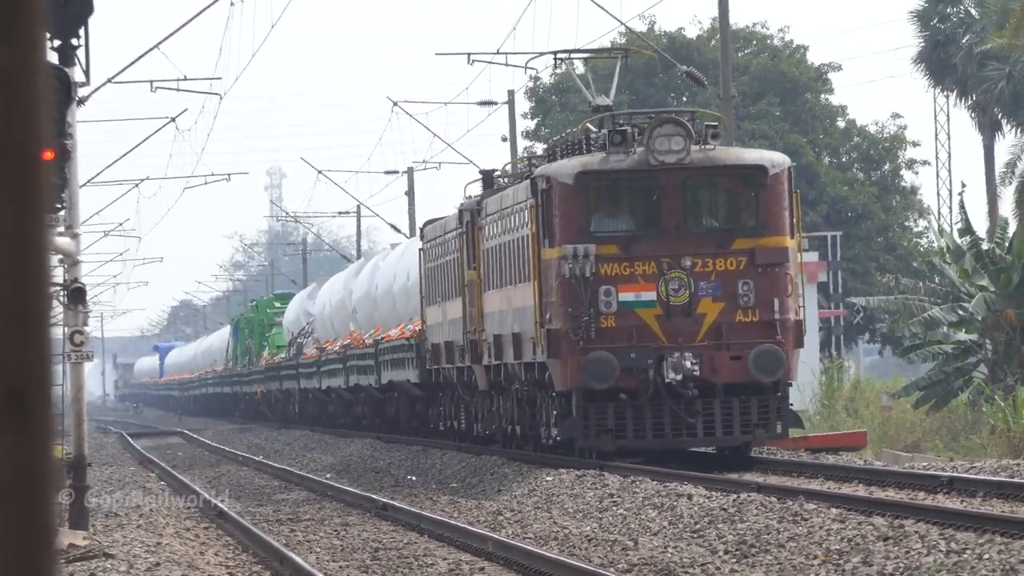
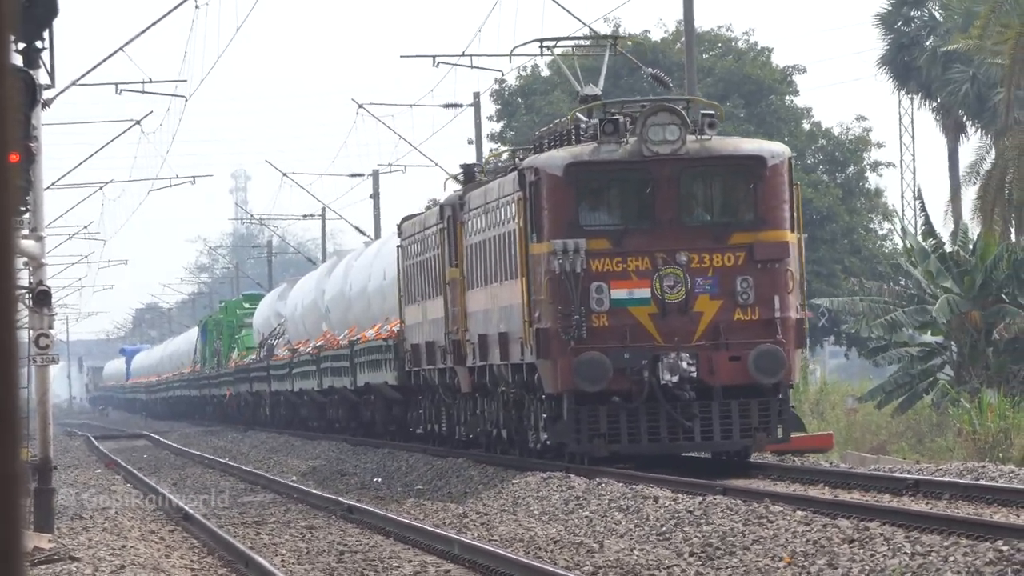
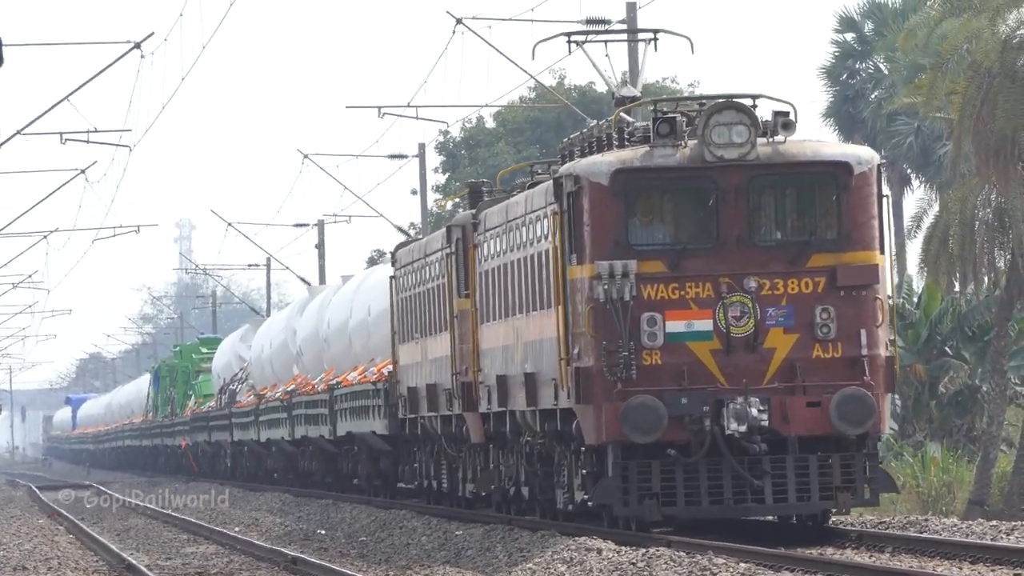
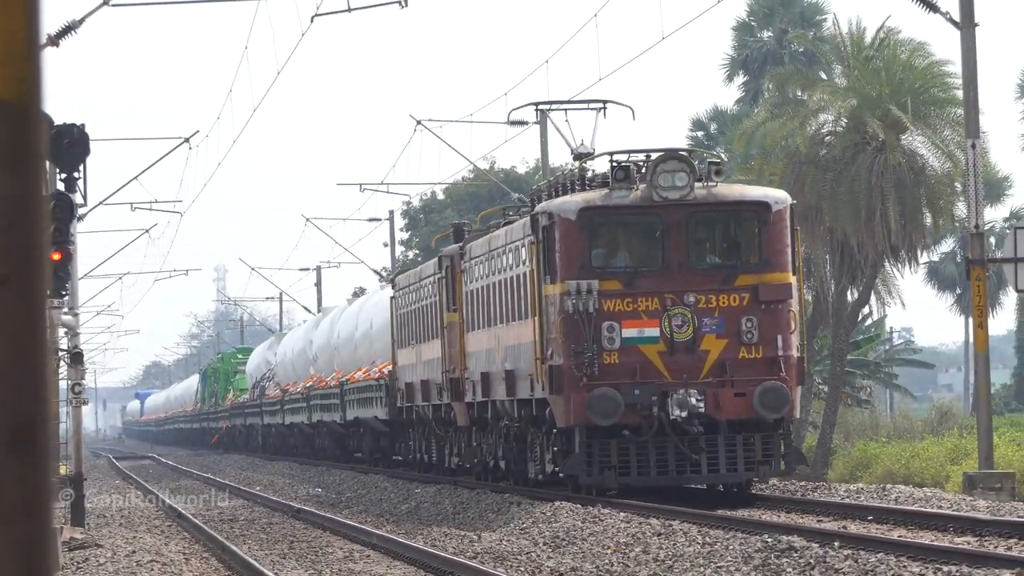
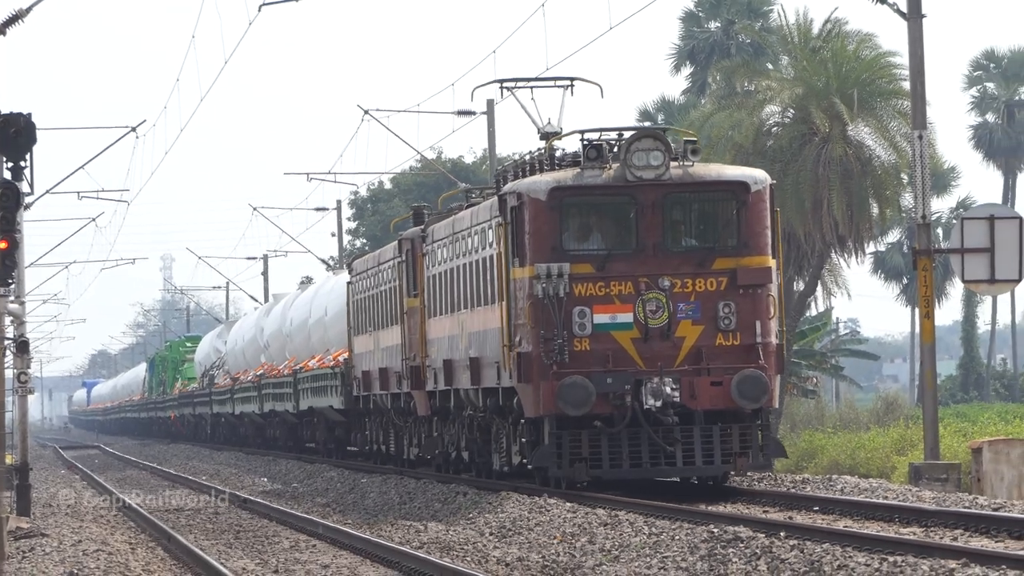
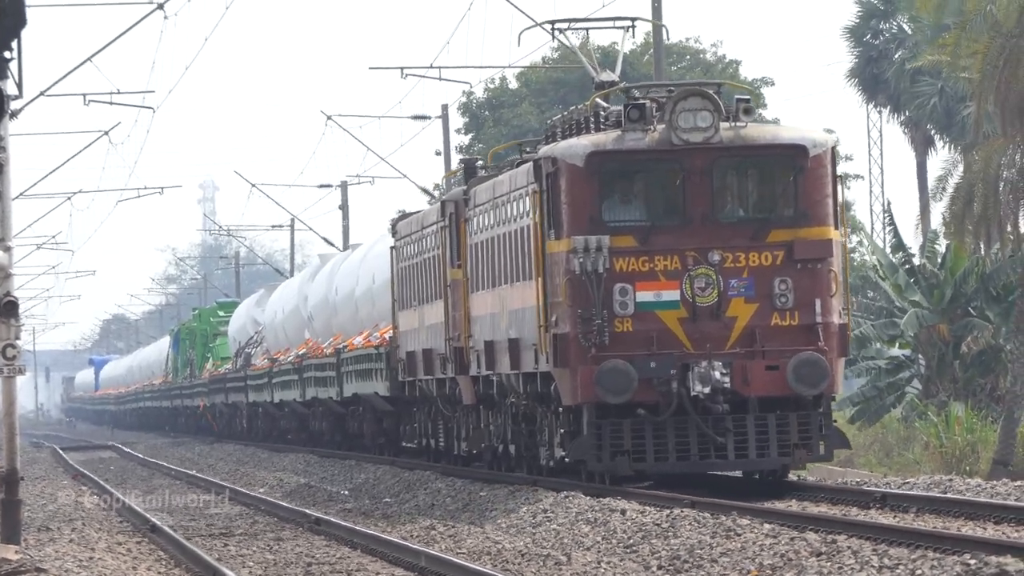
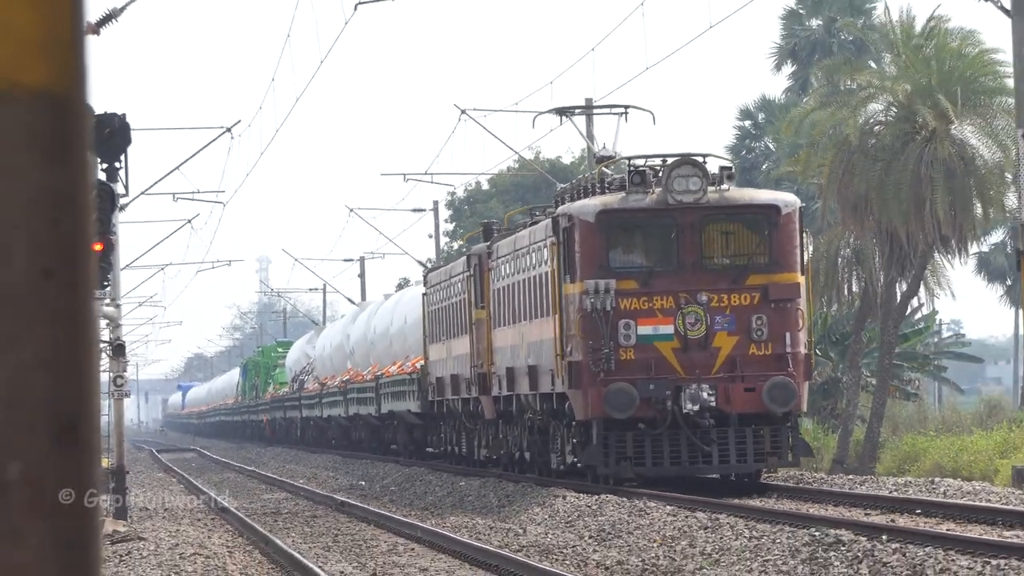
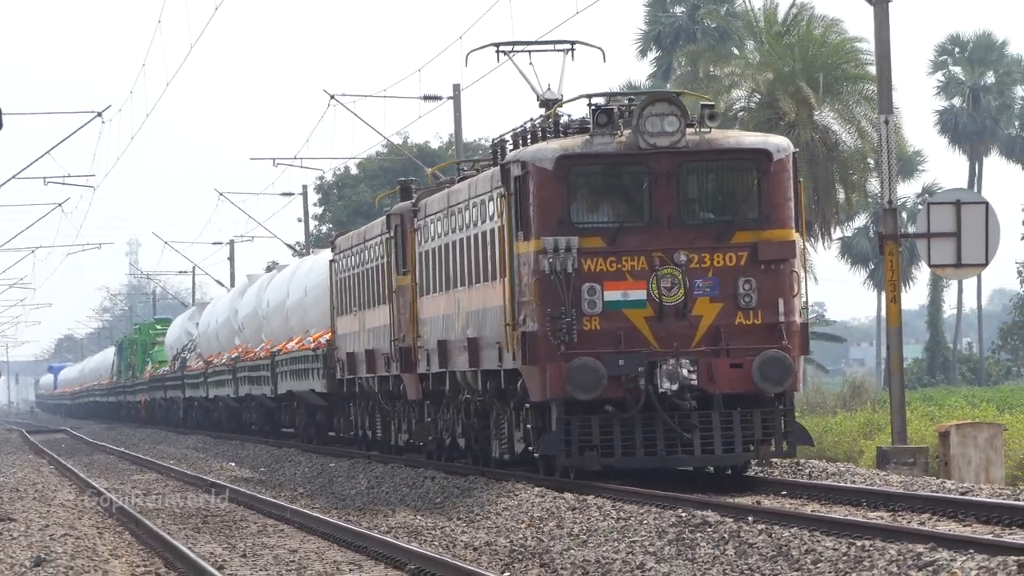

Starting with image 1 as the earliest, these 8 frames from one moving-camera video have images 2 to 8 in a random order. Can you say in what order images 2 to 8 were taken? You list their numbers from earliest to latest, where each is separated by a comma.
2, 6, 3, 7, 4, 5, 8
